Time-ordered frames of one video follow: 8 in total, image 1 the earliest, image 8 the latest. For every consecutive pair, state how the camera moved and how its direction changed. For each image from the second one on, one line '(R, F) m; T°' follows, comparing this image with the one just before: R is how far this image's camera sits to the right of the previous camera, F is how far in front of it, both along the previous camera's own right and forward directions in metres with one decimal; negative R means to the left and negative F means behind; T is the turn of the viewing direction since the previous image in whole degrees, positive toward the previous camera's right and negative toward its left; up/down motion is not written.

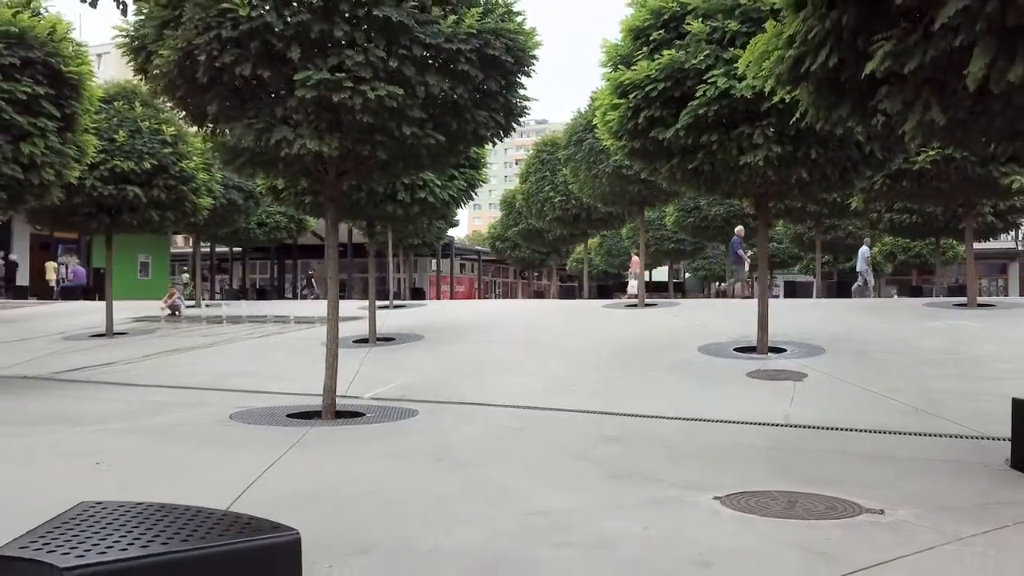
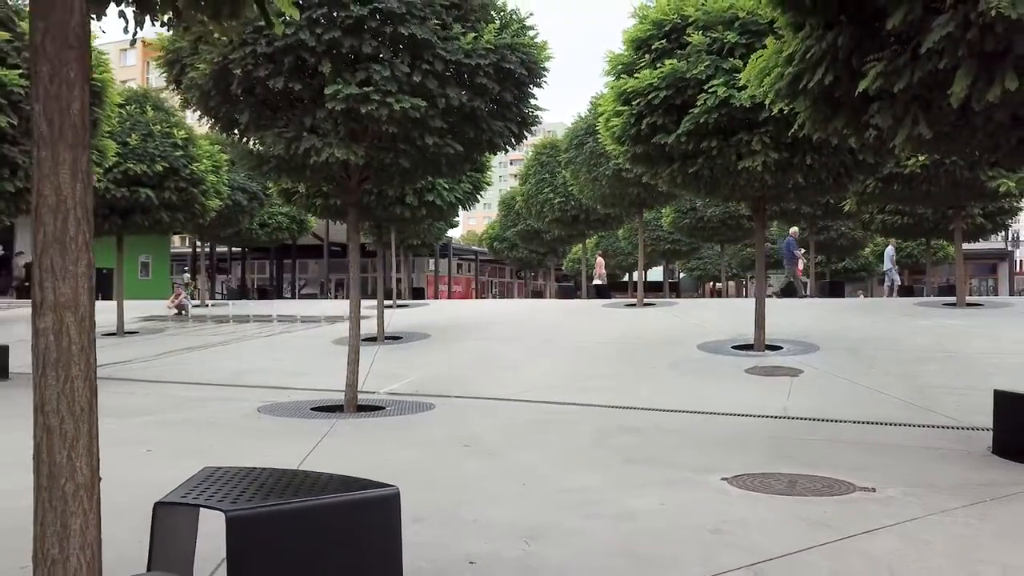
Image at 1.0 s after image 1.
(-0.2, -0.4) m; 0°
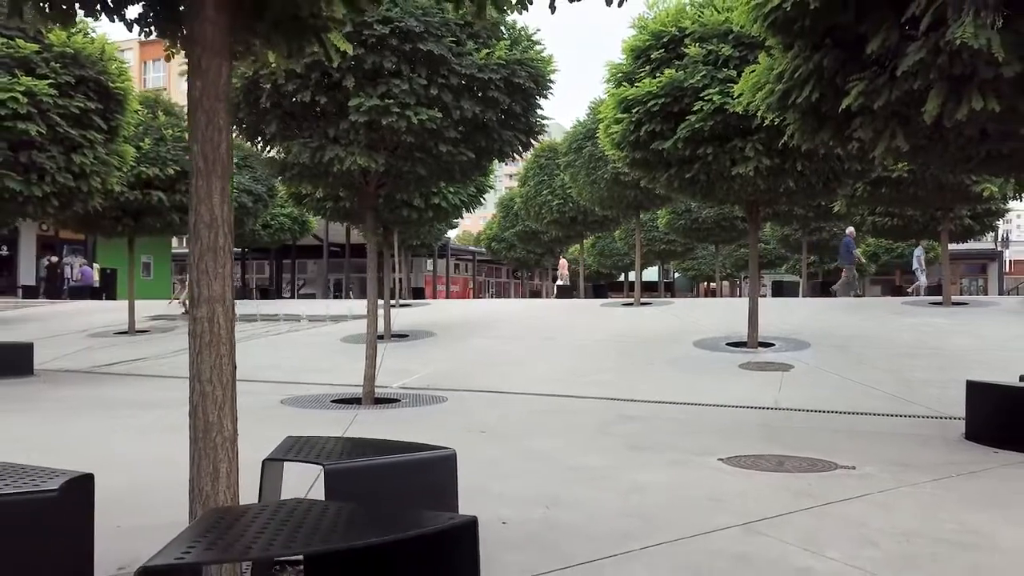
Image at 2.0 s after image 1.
(-0.2, -0.5) m; 0°
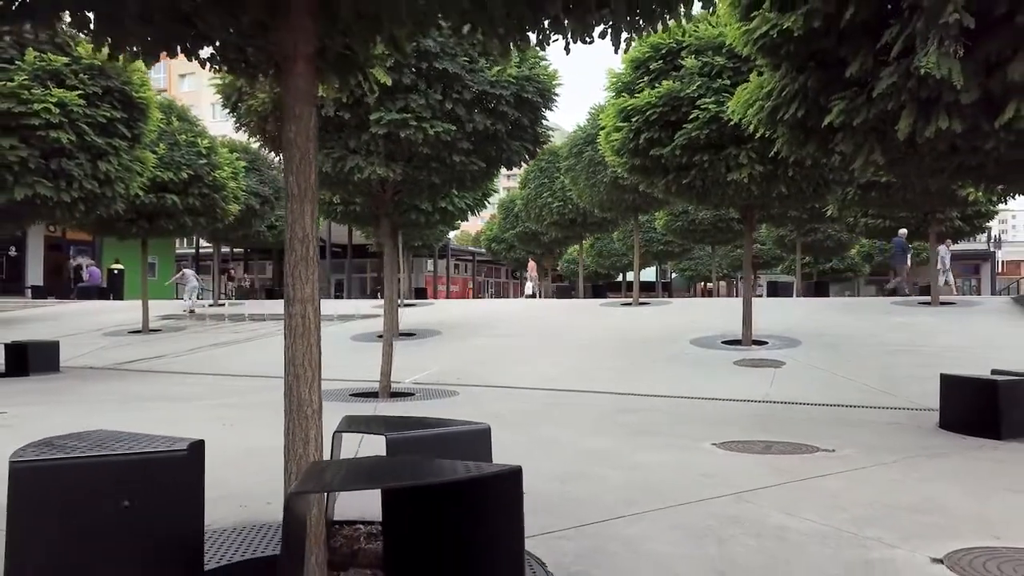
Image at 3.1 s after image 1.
(-0.1, -0.6) m; 0°
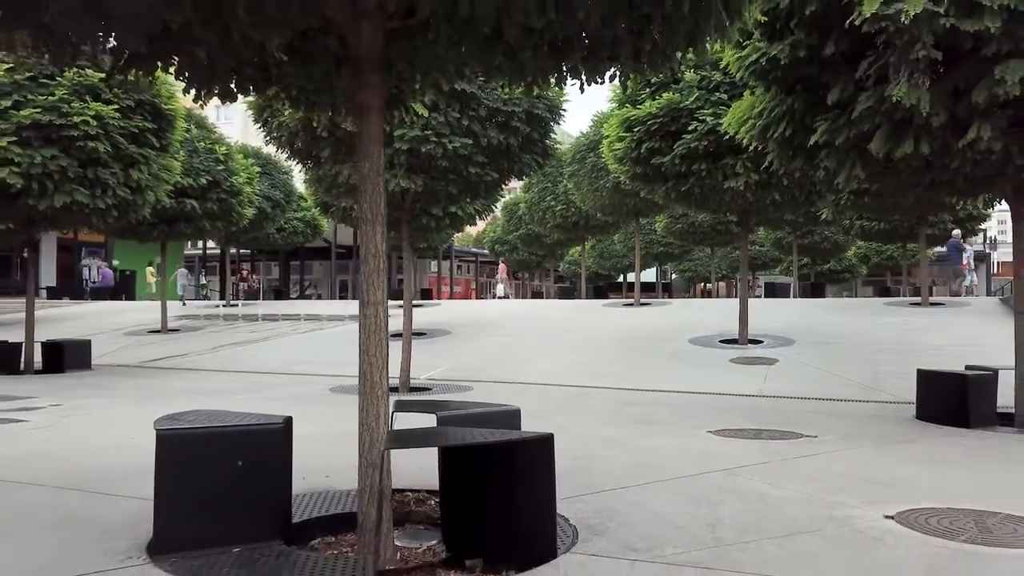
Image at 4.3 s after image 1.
(-0.1, -0.7) m; 0°
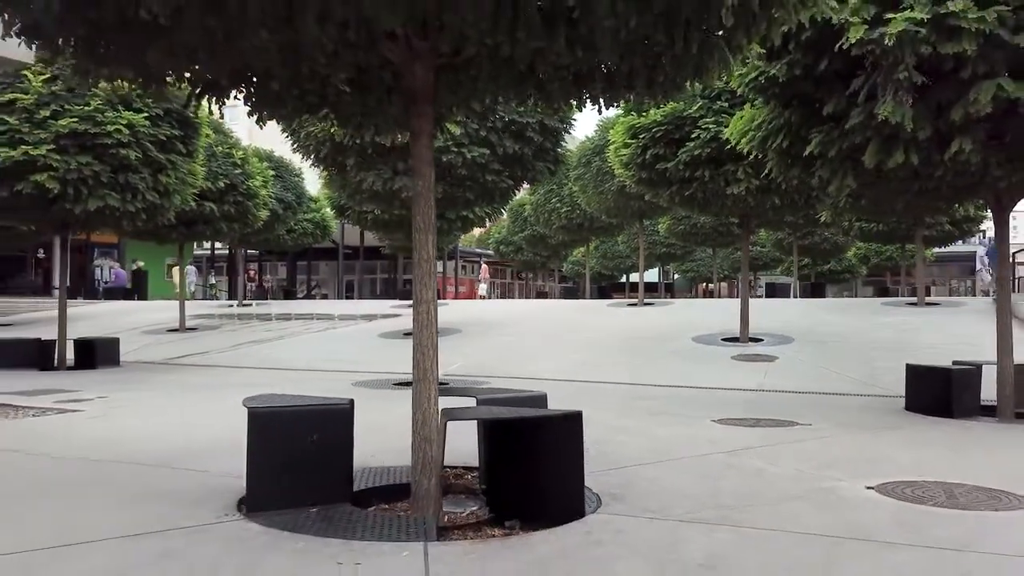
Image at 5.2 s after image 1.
(-0.2, -0.6) m; 0°
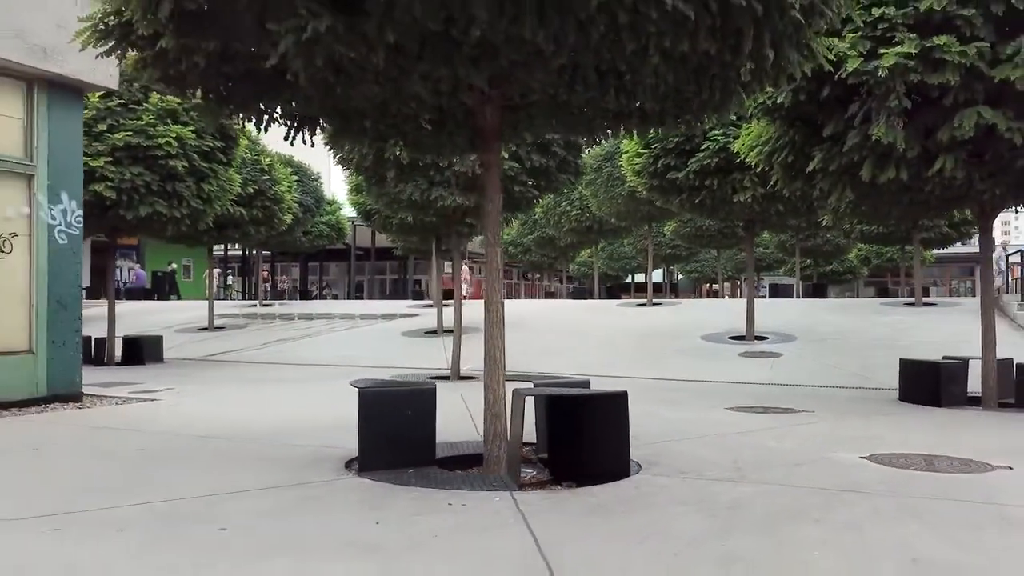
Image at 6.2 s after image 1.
(-0.3, -0.9) m; 0°
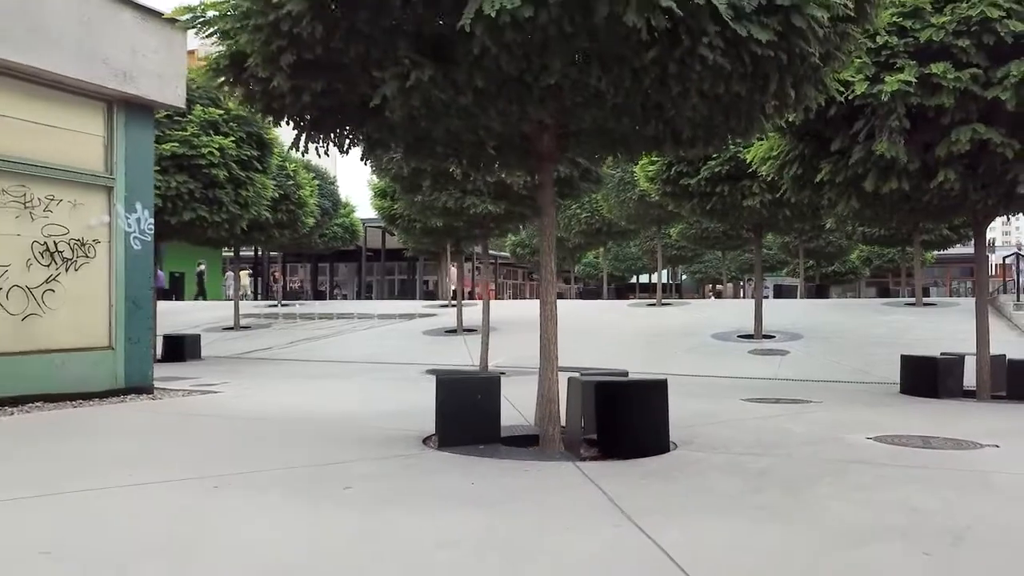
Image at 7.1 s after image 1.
(-0.4, -0.8) m; 0°
